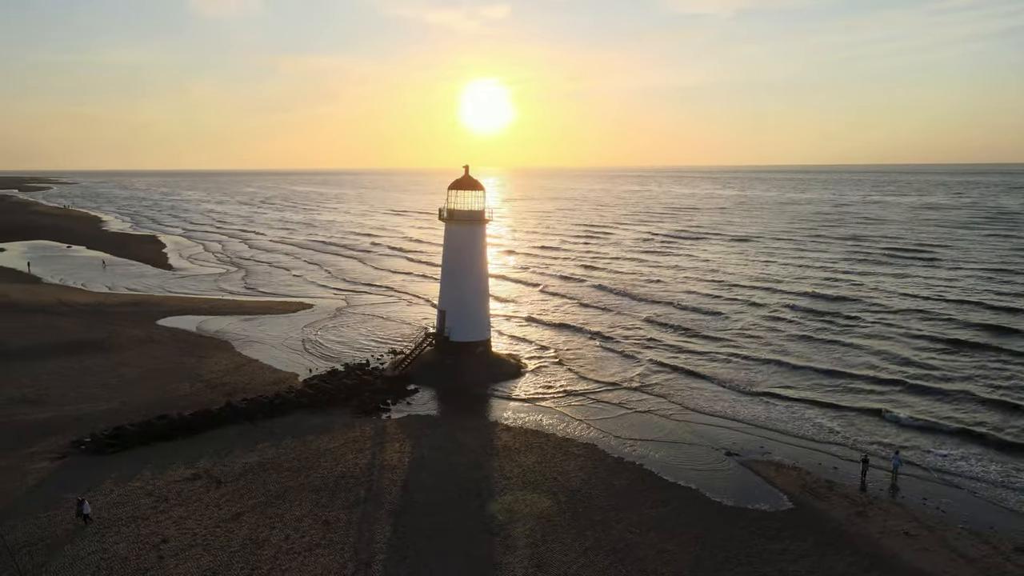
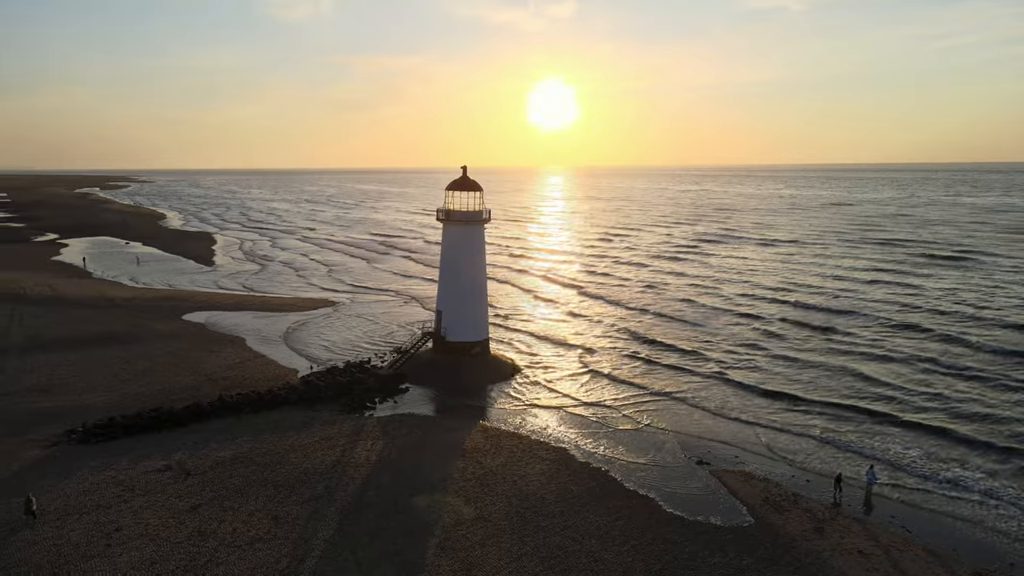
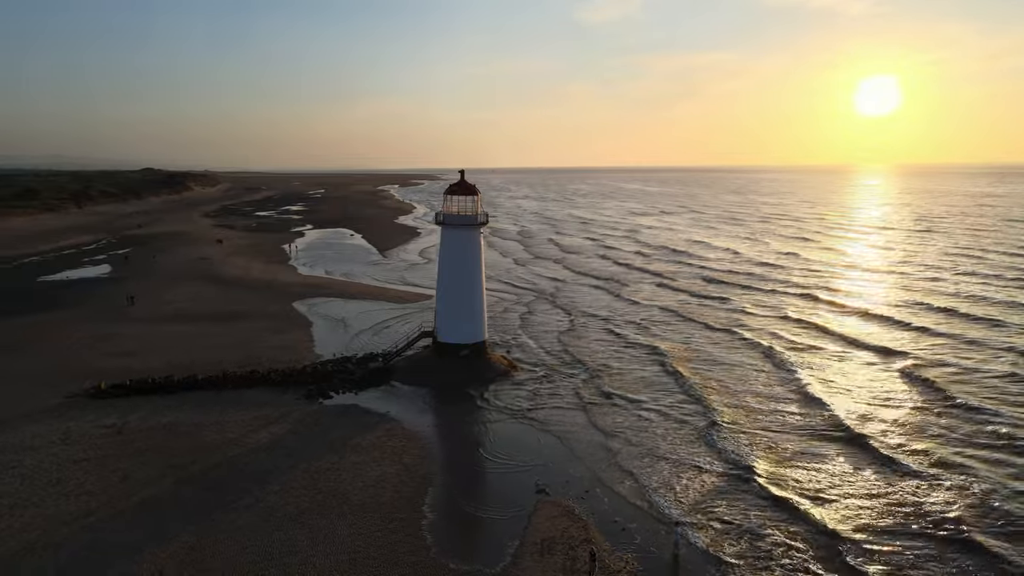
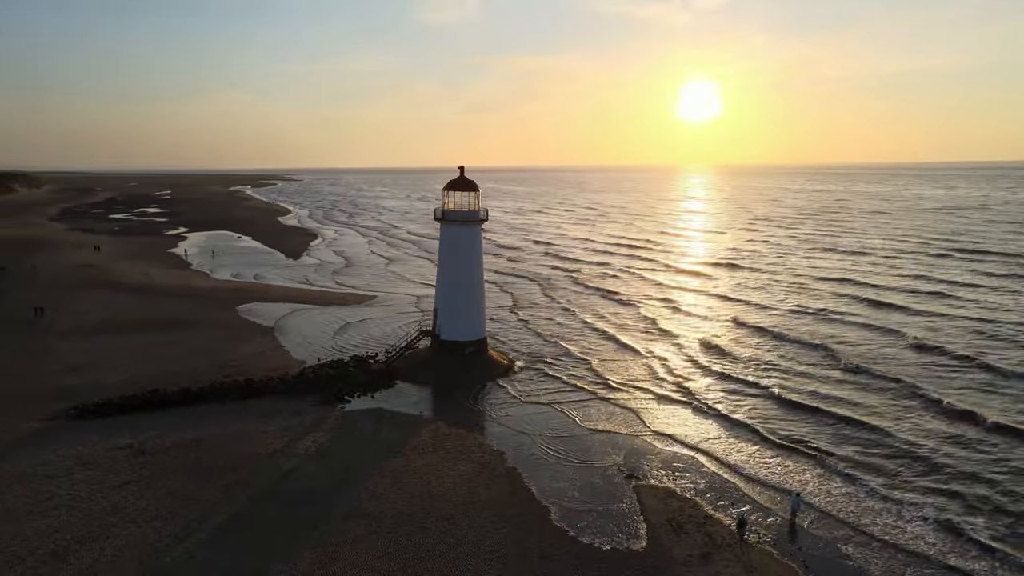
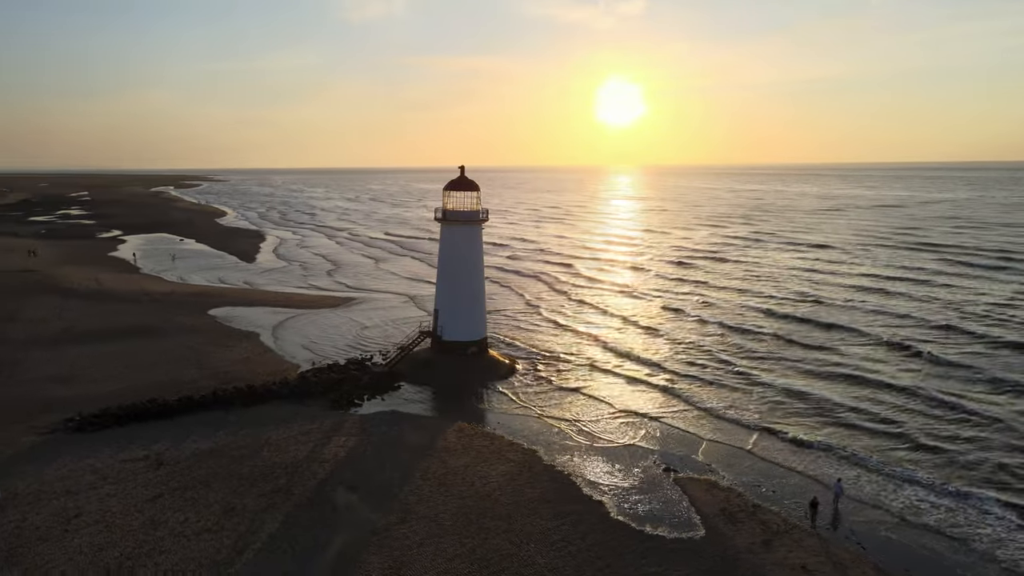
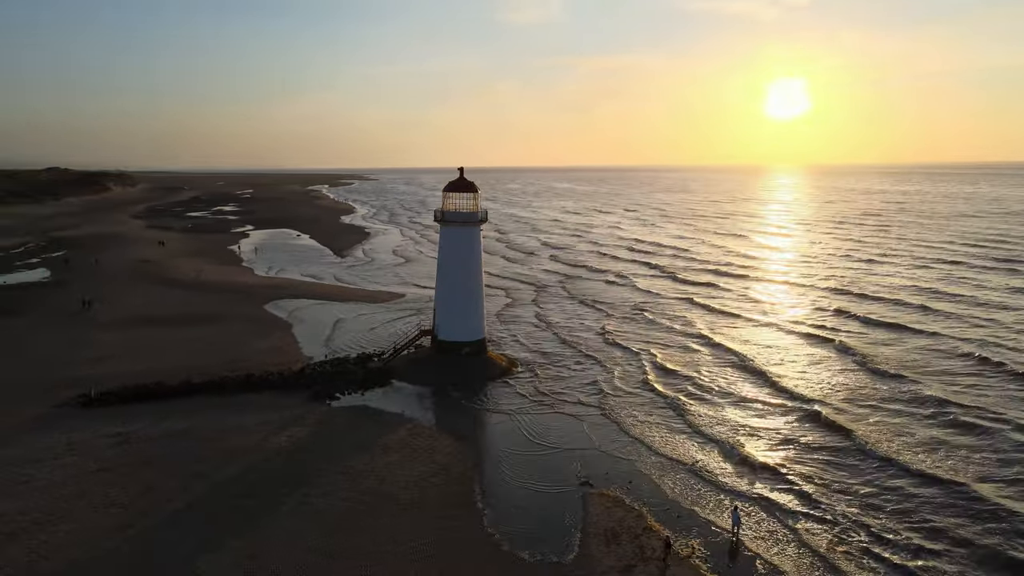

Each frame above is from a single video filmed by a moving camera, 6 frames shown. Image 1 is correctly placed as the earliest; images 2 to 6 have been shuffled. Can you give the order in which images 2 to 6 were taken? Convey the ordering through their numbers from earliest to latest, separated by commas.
2, 5, 4, 6, 3
